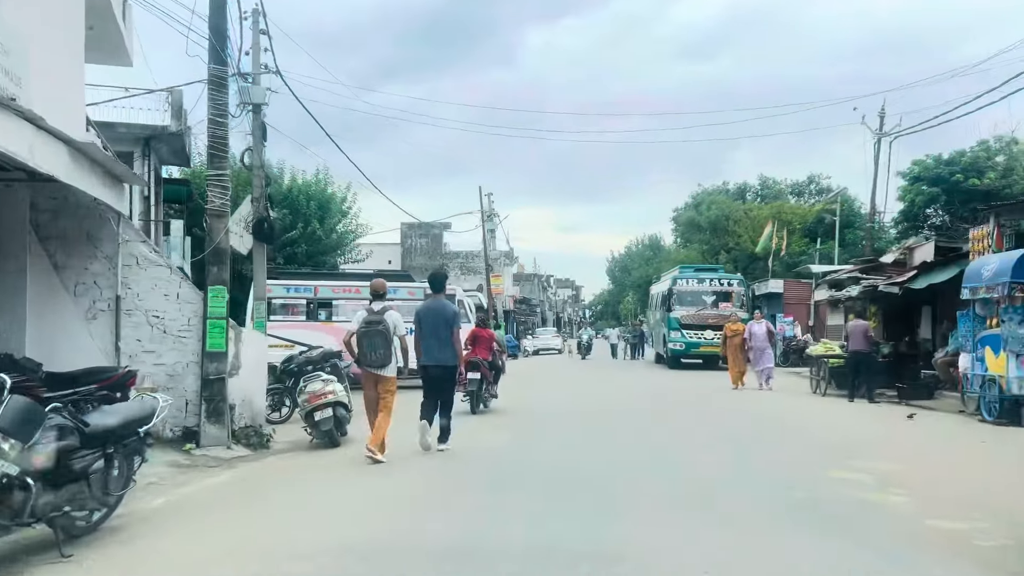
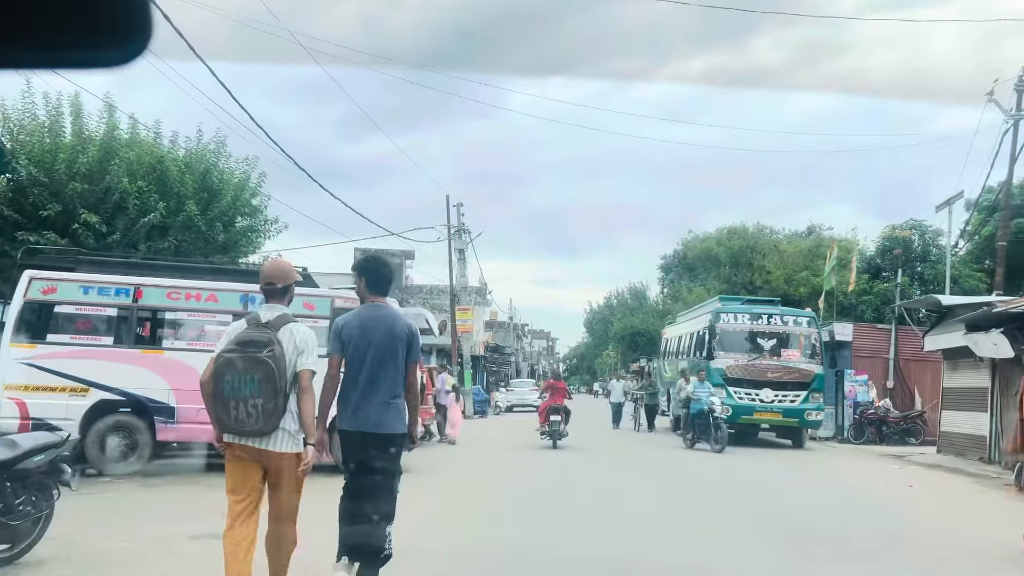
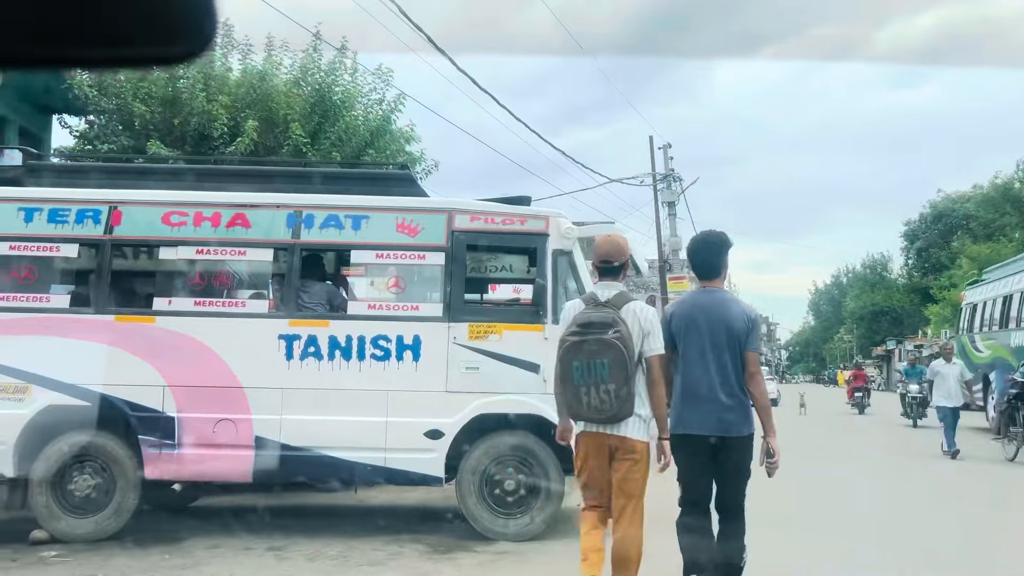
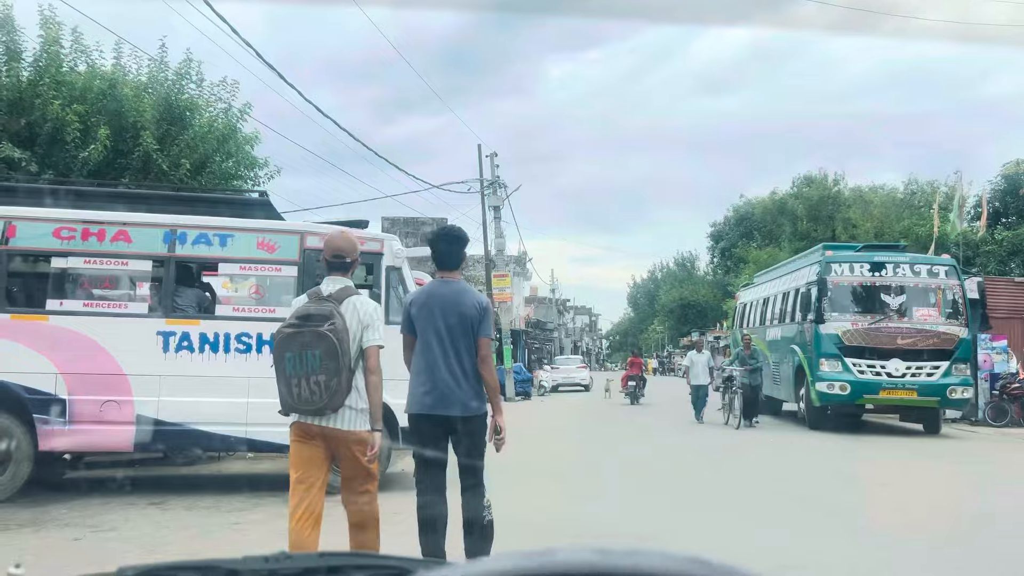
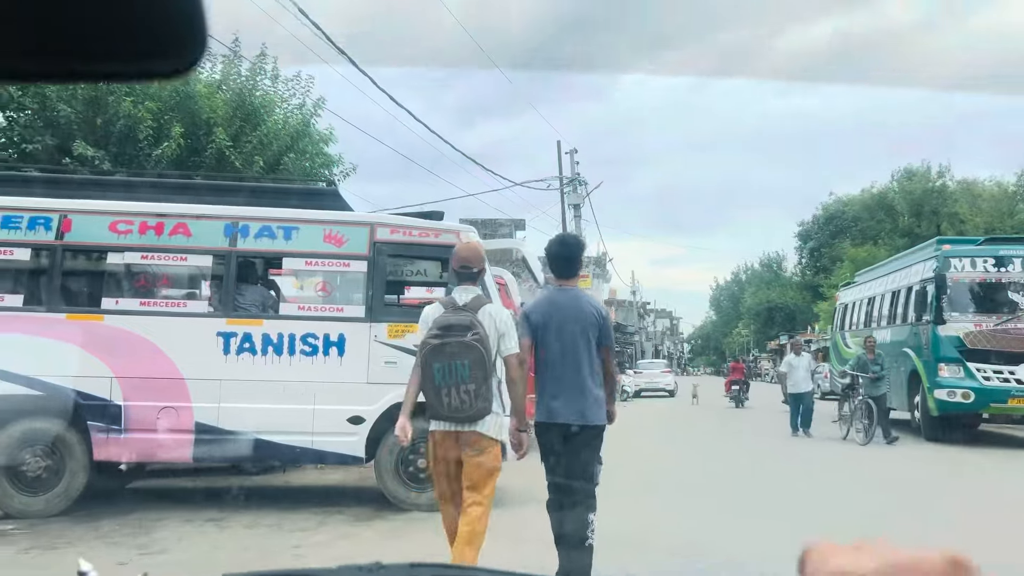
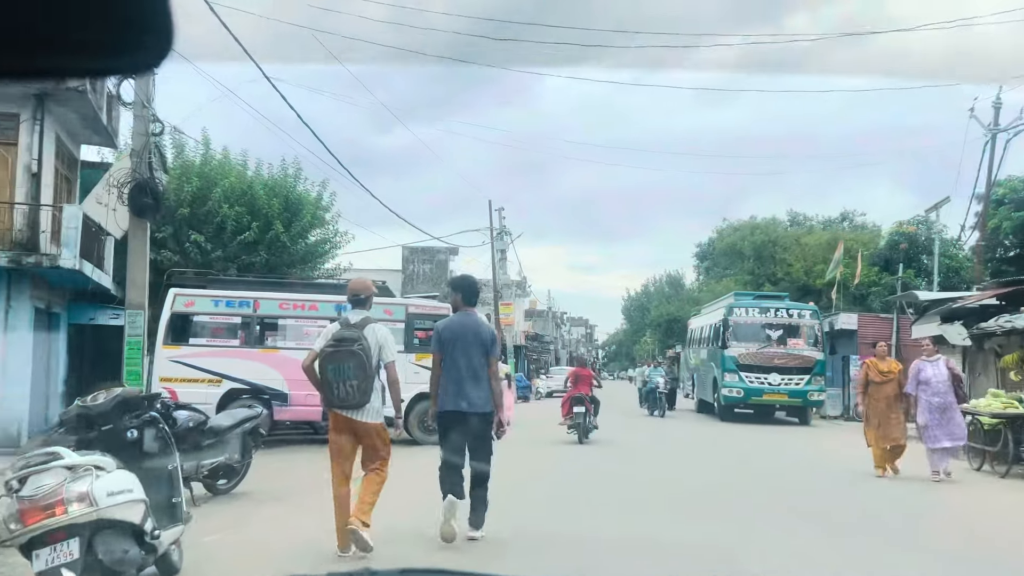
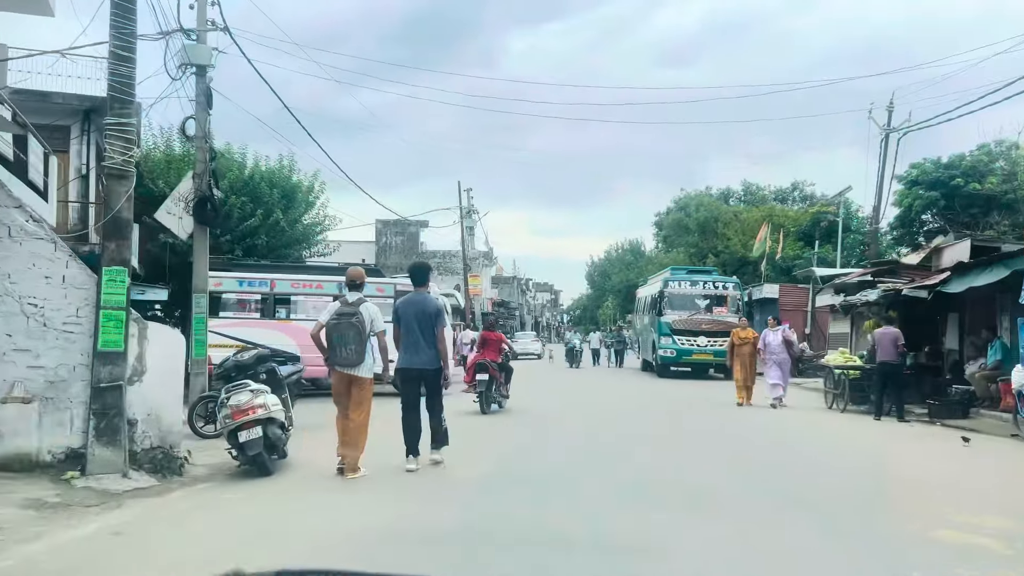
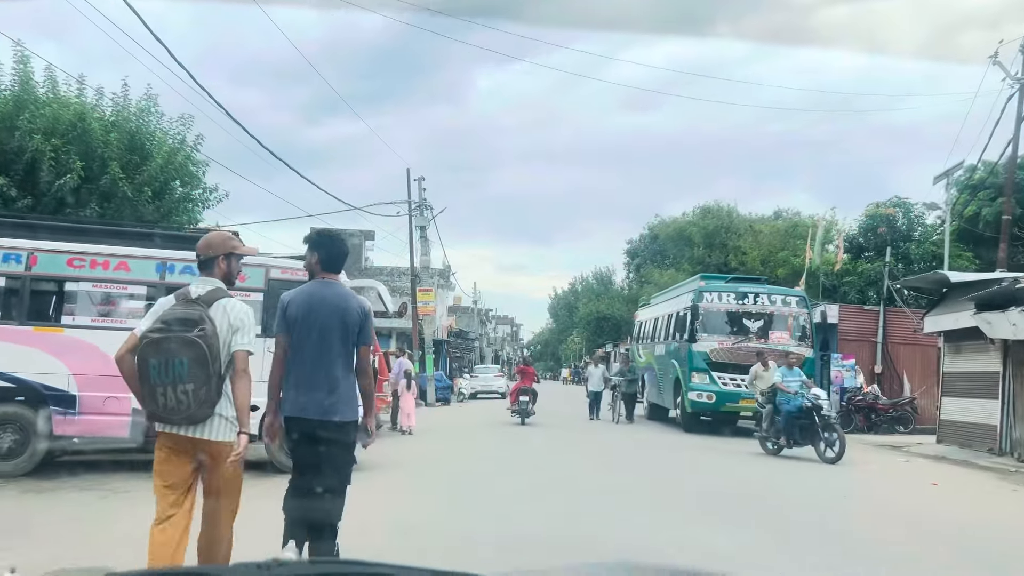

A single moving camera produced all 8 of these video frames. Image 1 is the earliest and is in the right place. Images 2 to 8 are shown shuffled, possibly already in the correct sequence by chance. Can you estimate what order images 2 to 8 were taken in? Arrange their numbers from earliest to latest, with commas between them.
7, 6, 2, 8, 4, 5, 3
